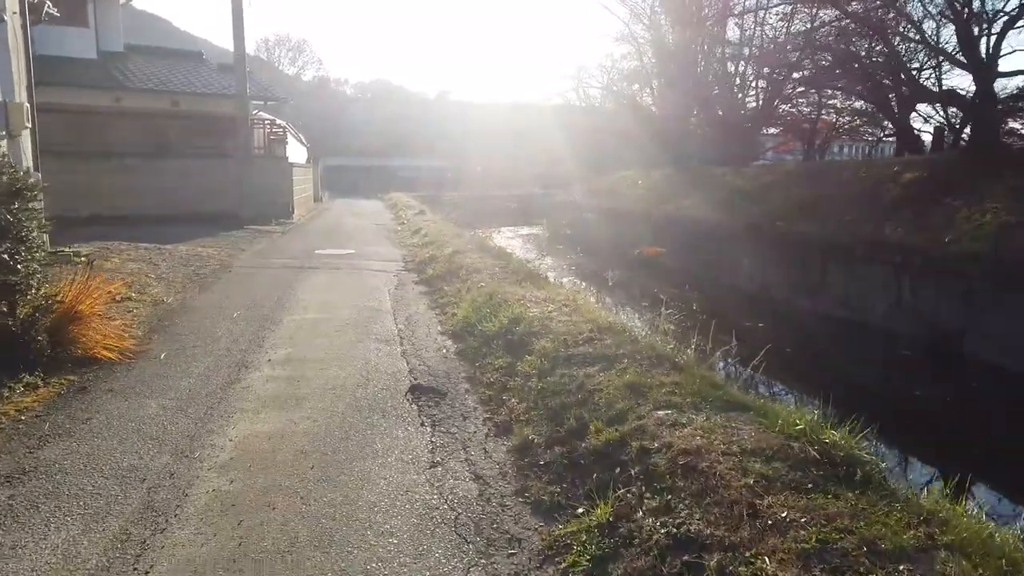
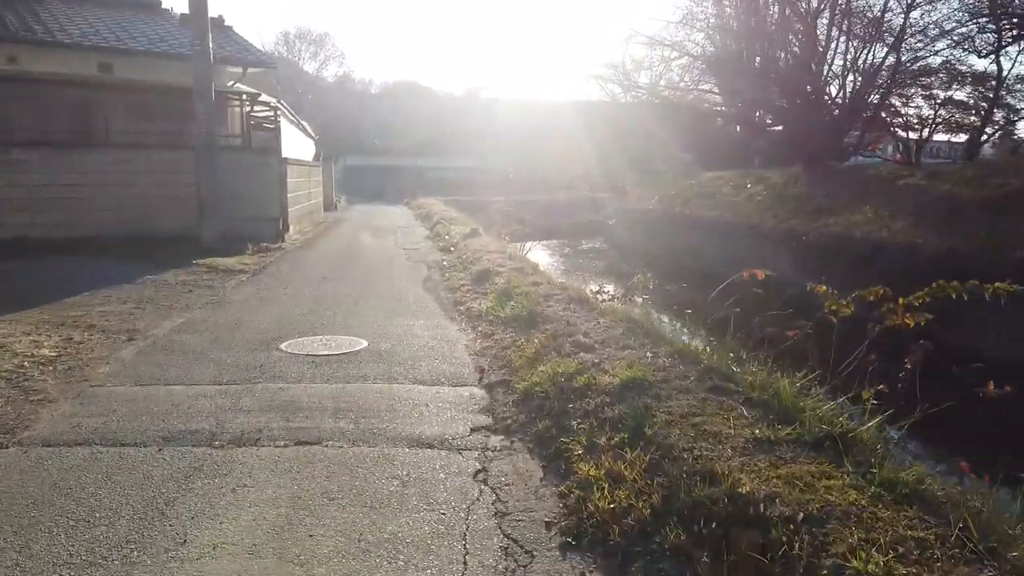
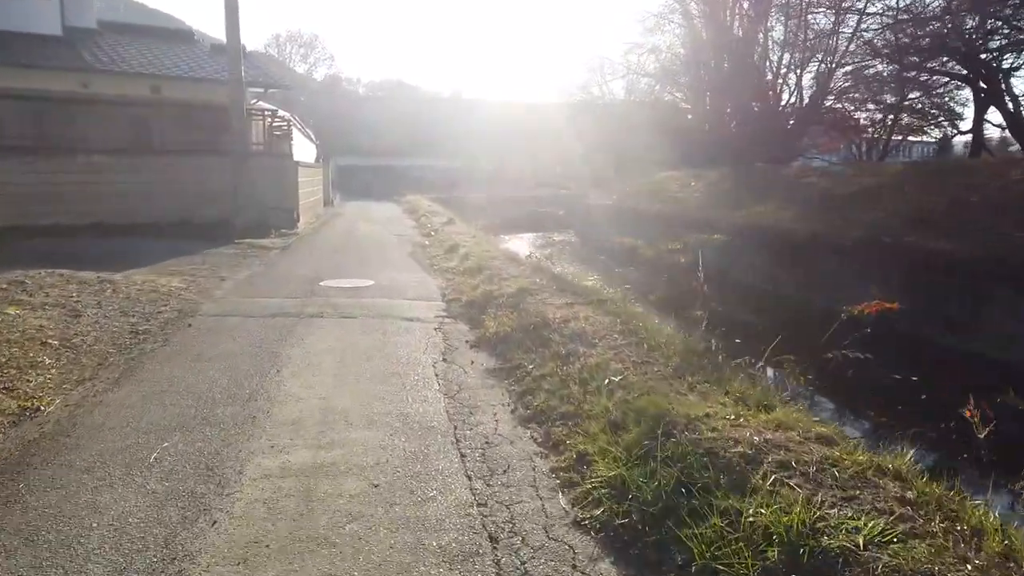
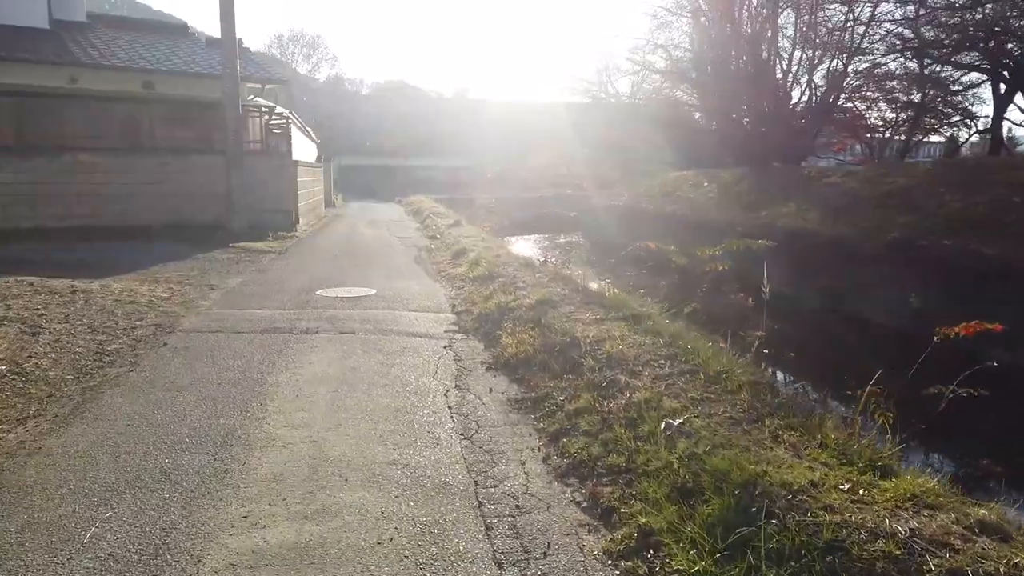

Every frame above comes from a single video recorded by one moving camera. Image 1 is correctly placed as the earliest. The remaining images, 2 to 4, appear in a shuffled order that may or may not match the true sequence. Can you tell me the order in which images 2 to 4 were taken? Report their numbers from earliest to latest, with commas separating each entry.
3, 4, 2
